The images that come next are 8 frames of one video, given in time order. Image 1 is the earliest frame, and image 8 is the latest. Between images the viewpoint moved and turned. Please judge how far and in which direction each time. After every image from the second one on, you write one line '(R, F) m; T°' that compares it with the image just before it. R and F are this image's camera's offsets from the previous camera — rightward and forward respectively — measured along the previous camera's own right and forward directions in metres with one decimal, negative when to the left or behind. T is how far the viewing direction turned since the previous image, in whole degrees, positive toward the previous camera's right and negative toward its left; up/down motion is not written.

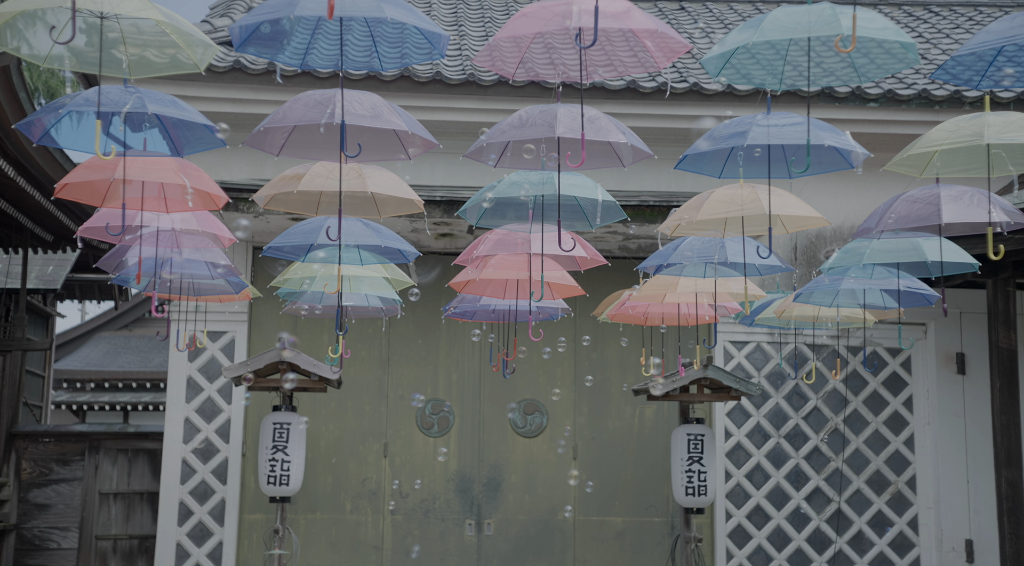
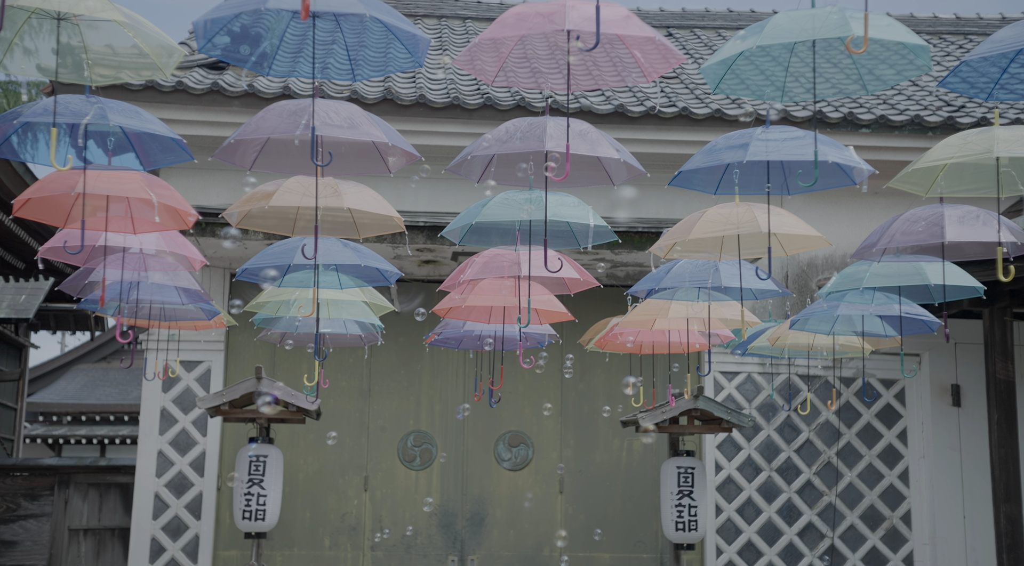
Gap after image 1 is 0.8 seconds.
(0.0, +0.4) m; +1°
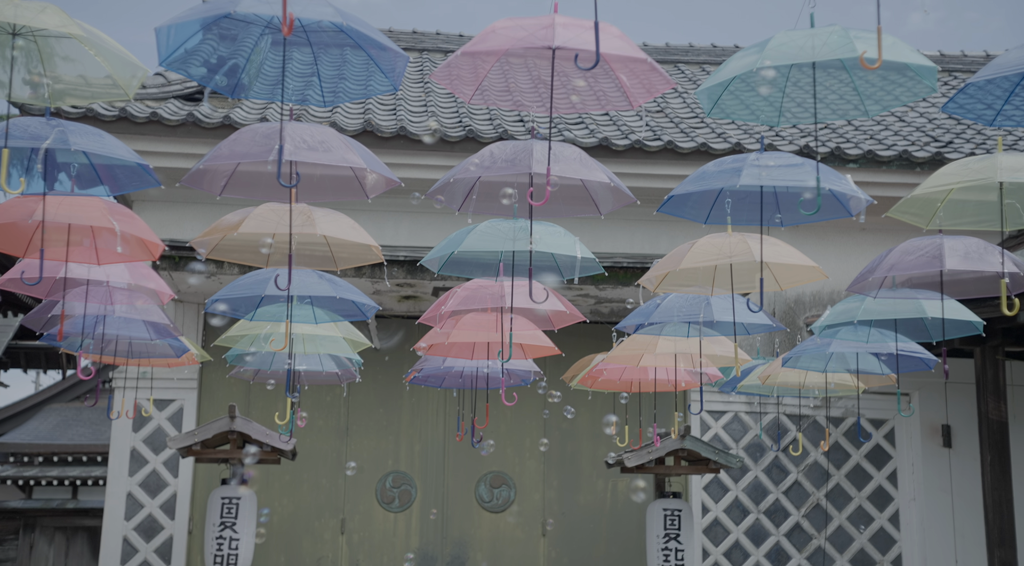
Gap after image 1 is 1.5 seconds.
(0.0, +0.3) m; +1°
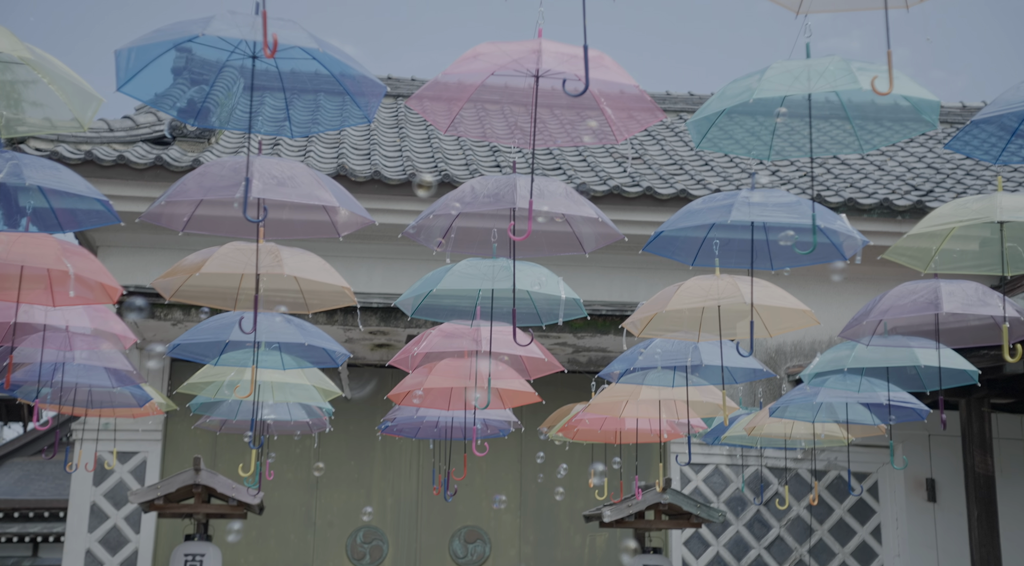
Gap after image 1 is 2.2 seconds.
(0.0, +0.3) m; +1°
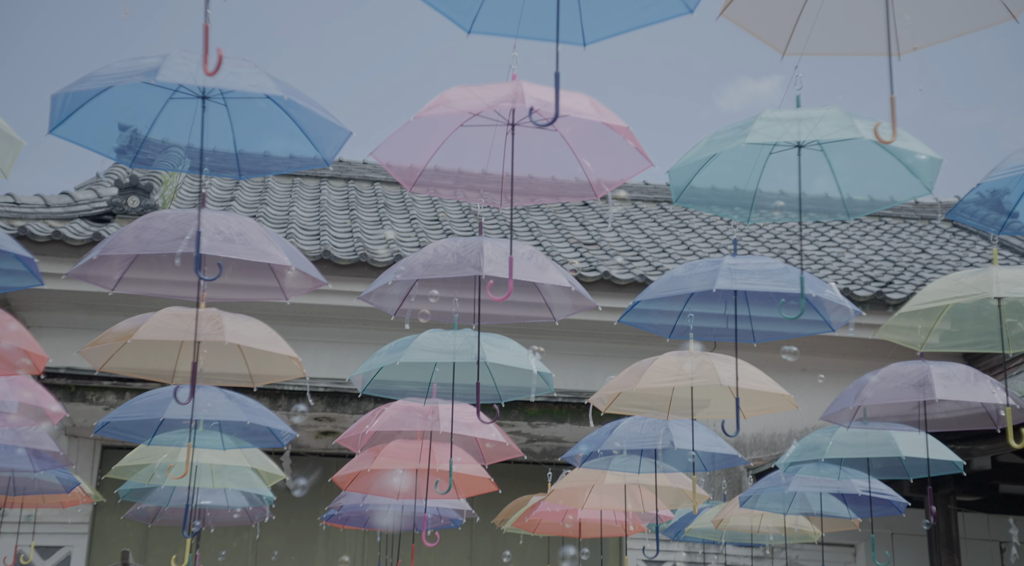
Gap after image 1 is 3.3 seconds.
(-0.1, +0.5) m; +2°
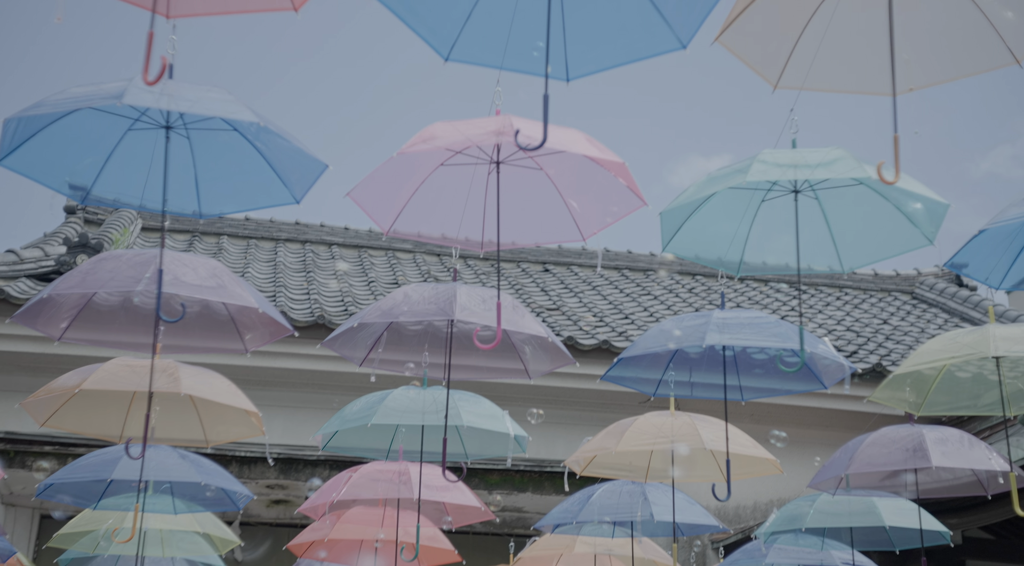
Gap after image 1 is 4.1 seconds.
(-0.1, +0.3) m; +2°
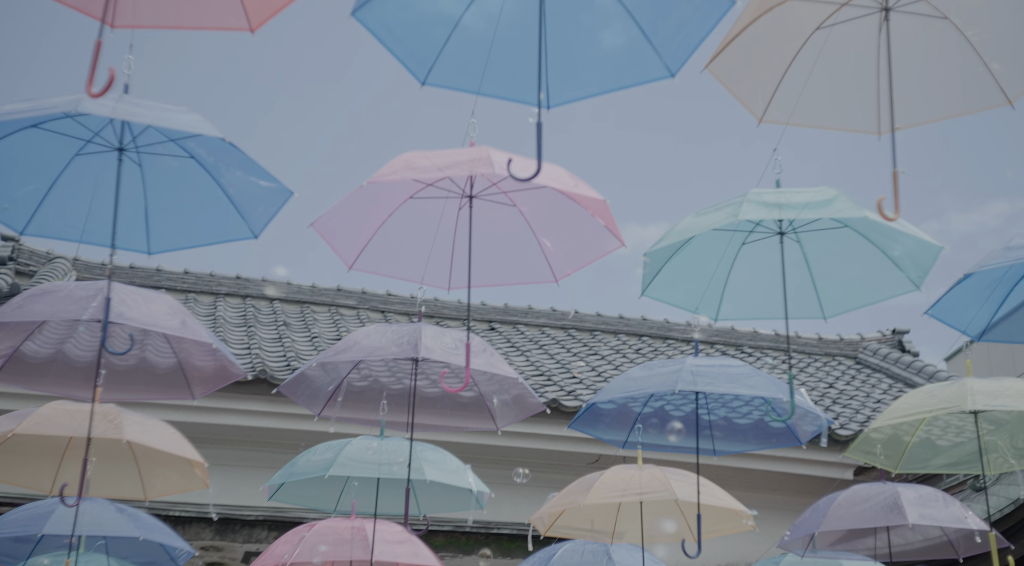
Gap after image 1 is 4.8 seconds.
(-0.1, +0.3) m; +3°
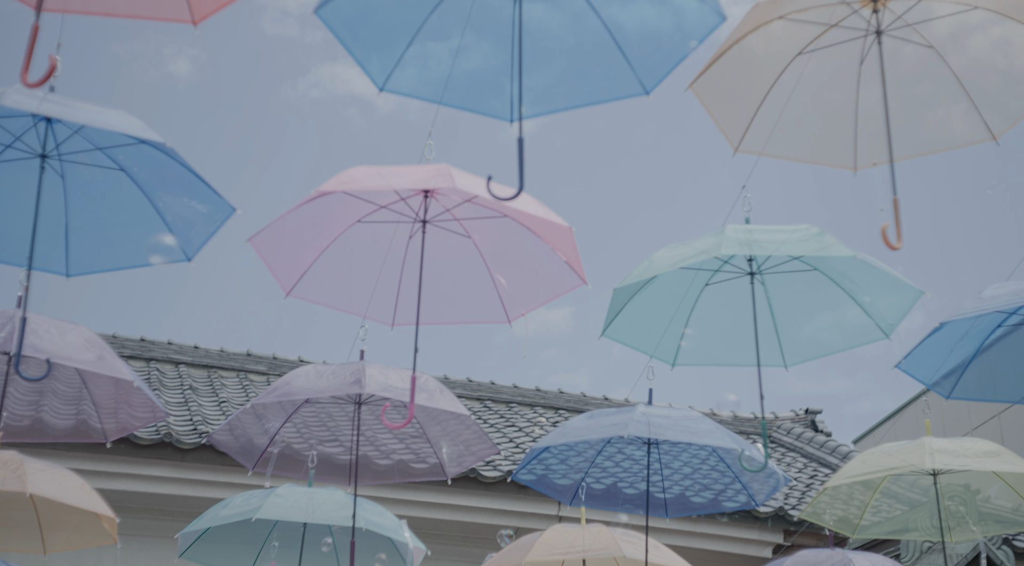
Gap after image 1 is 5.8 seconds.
(-0.2, +0.3) m; +4°
